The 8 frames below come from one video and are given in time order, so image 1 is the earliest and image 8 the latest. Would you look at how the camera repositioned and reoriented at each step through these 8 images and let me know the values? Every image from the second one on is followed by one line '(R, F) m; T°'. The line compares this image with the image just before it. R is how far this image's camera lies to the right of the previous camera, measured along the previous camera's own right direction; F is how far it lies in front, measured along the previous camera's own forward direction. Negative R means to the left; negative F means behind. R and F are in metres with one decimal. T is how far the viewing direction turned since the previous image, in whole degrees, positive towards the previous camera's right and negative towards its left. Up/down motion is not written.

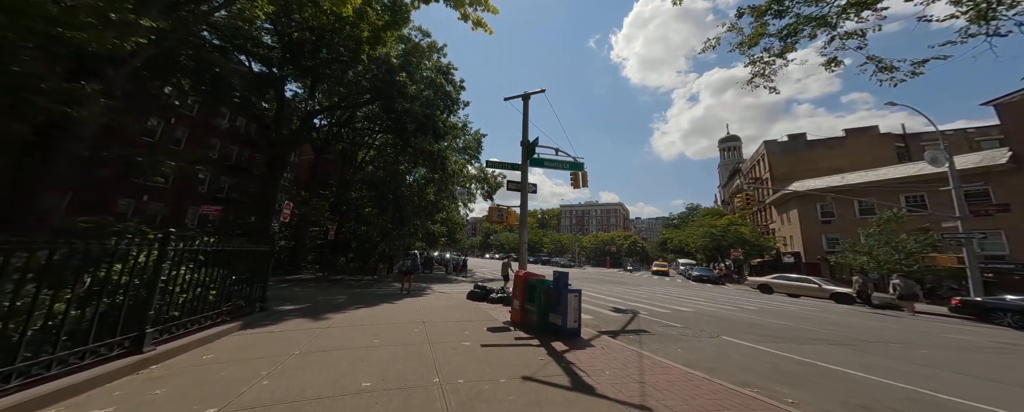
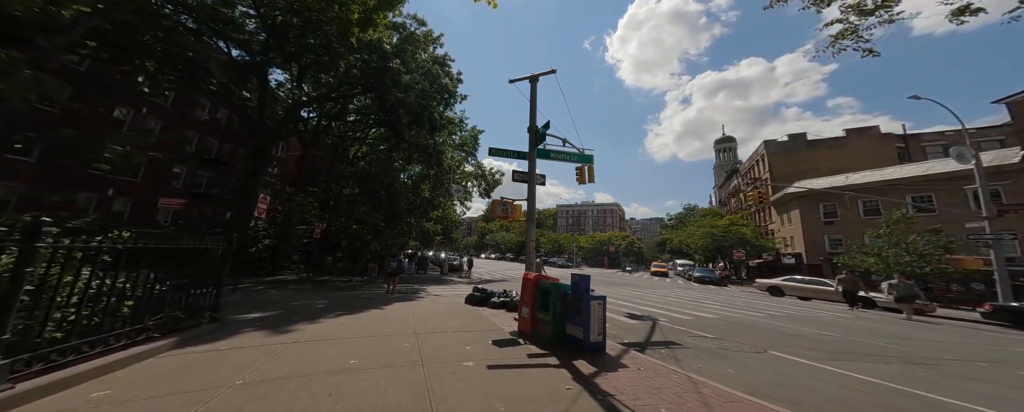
(-0.2, +0.8) m; +1°
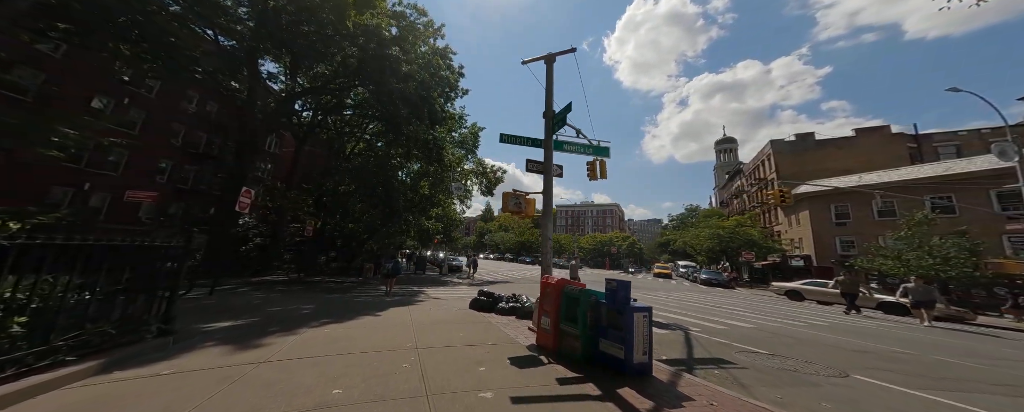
(-0.3, +0.7) m; +1°
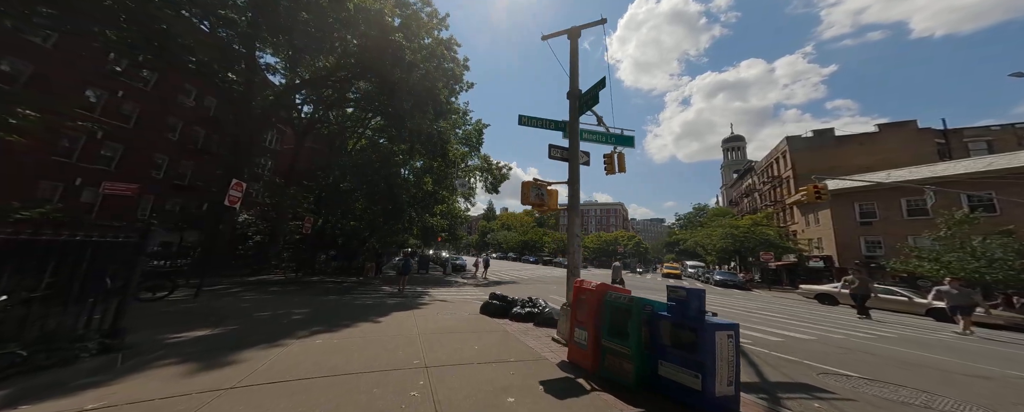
(-0.3, +0.7) m; 0°
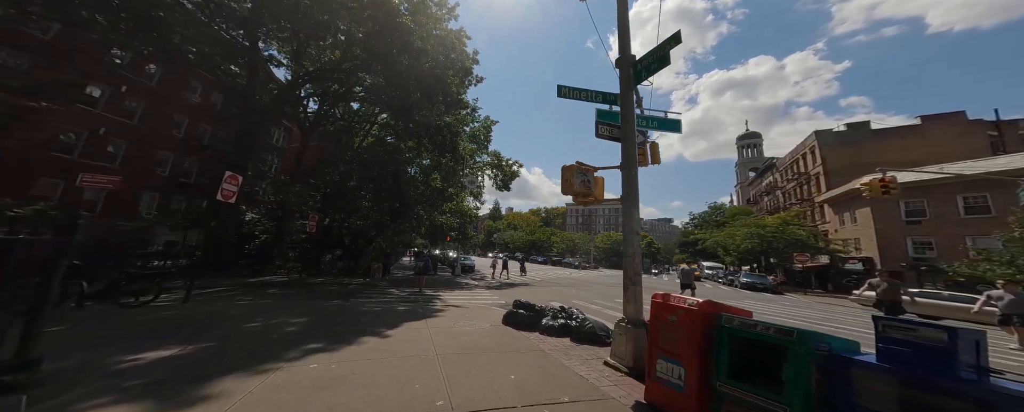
(-0.5, +1.0) m; -1°
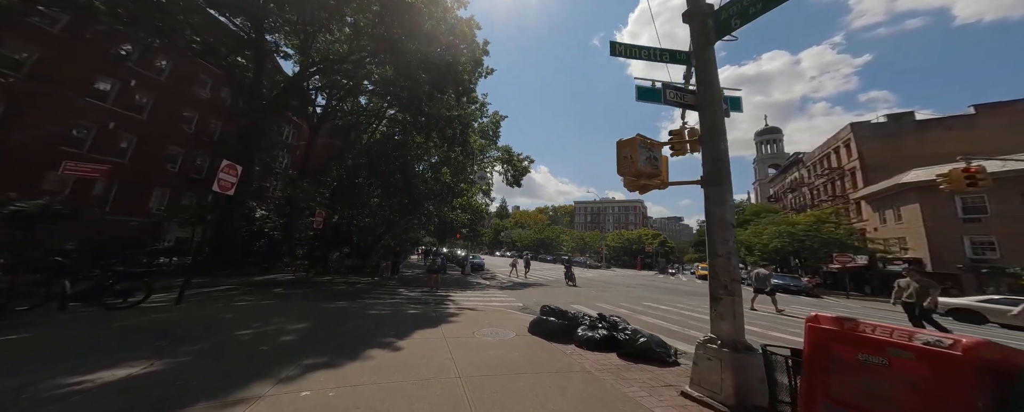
(-0.4, +0.9) m; -1°
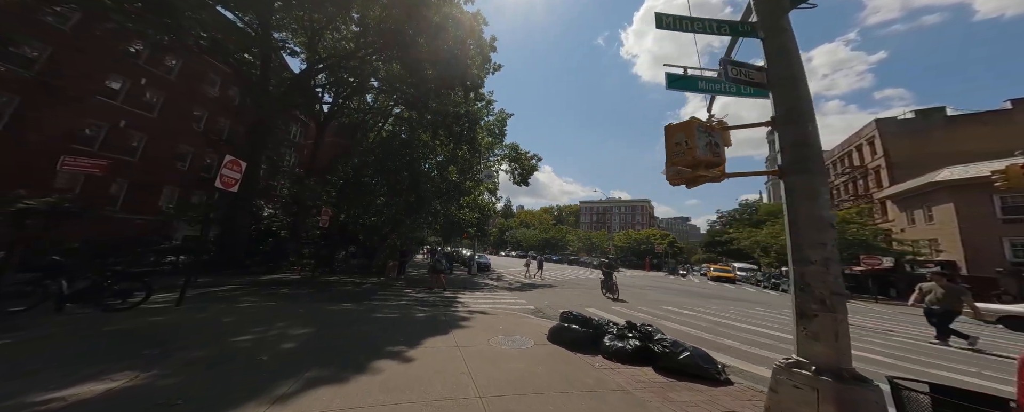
(-0.2, +0.4) m; -1°
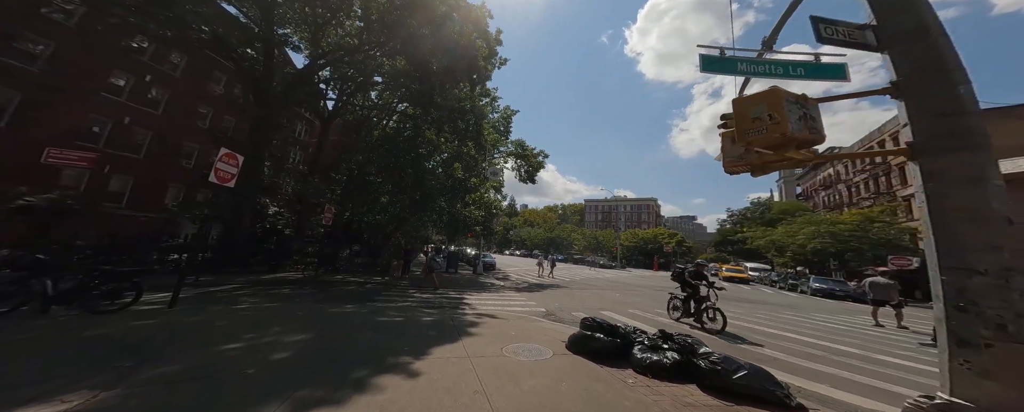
(-0.2, +0.5) m; -1°
